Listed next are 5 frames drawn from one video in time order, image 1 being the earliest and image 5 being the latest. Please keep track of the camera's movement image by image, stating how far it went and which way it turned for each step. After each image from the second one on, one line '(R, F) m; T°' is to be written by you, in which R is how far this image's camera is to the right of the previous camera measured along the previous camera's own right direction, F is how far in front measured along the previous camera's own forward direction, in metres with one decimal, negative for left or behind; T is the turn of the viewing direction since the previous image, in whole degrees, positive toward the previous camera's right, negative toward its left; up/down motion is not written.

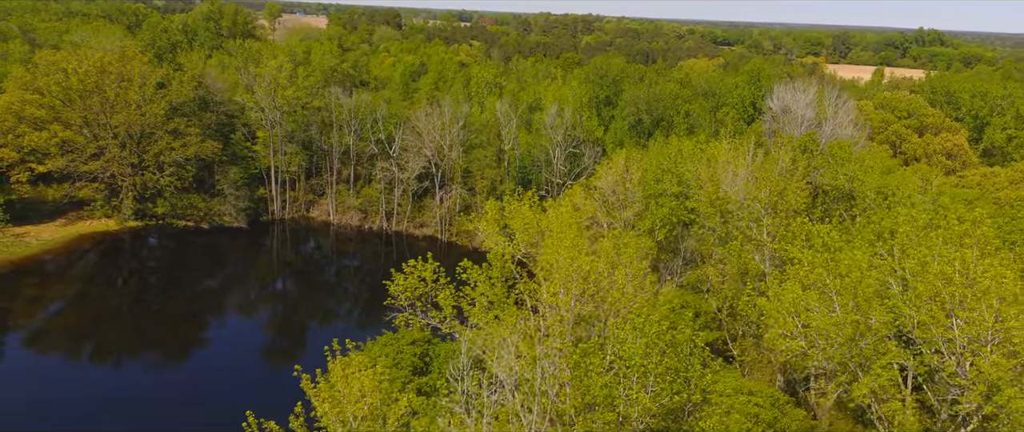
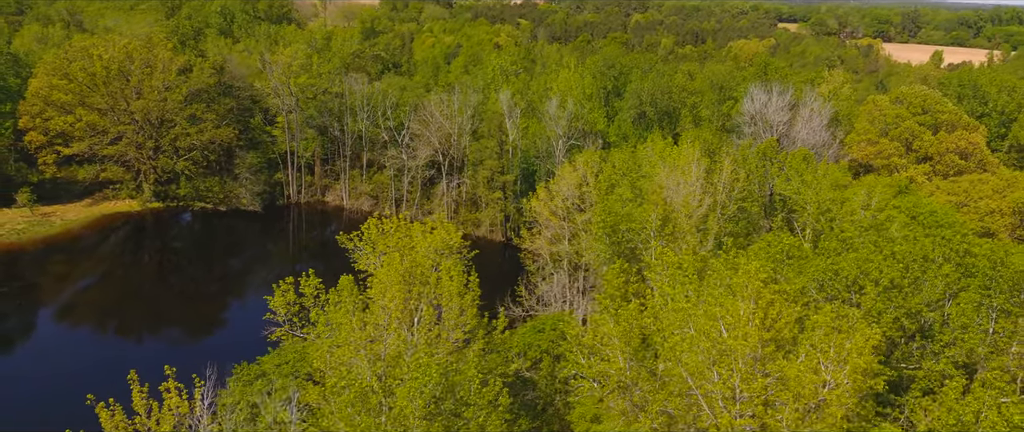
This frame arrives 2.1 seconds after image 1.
(+3.9, -0.2) m; -4°
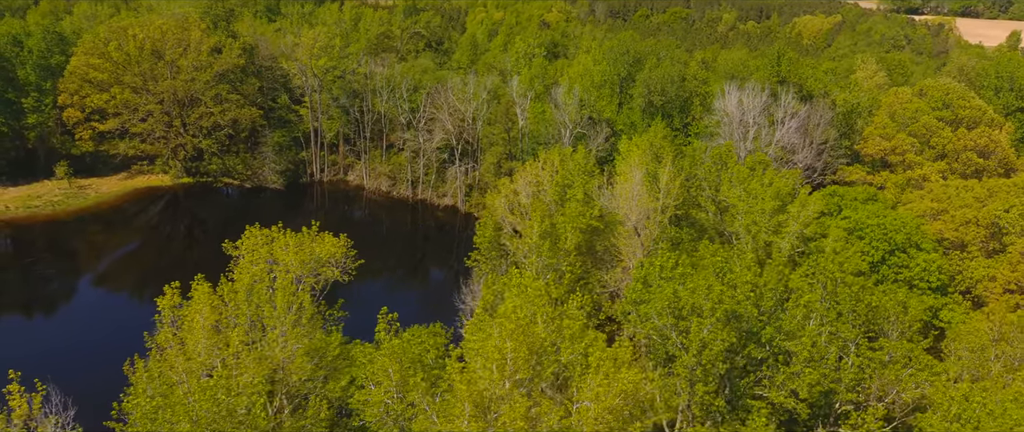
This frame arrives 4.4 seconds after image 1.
(+4.4, -0.3) m; -5°
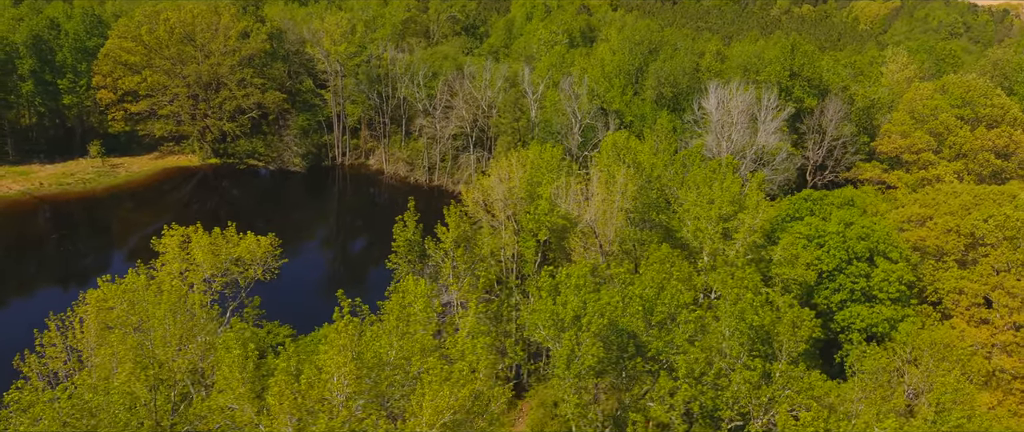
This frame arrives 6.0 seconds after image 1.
(+3.4, -0.2) m; -4°
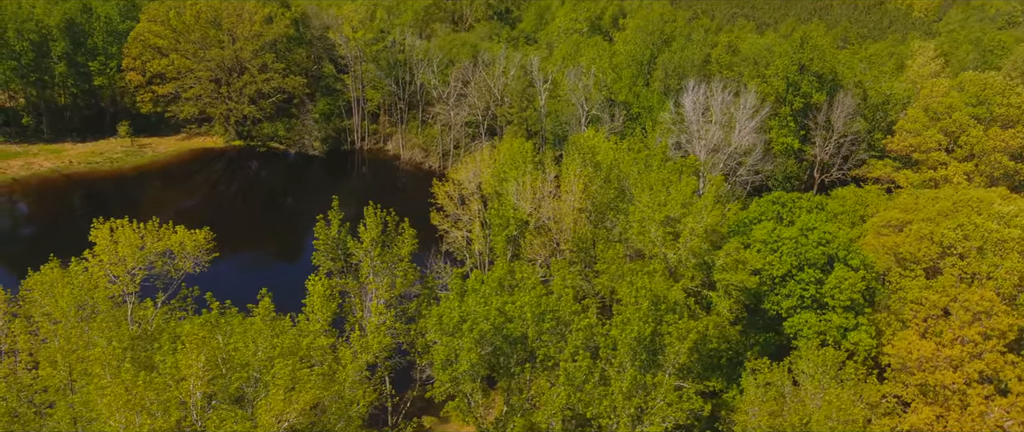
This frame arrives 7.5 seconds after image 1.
(+3.3, -0.2) m; -4°
